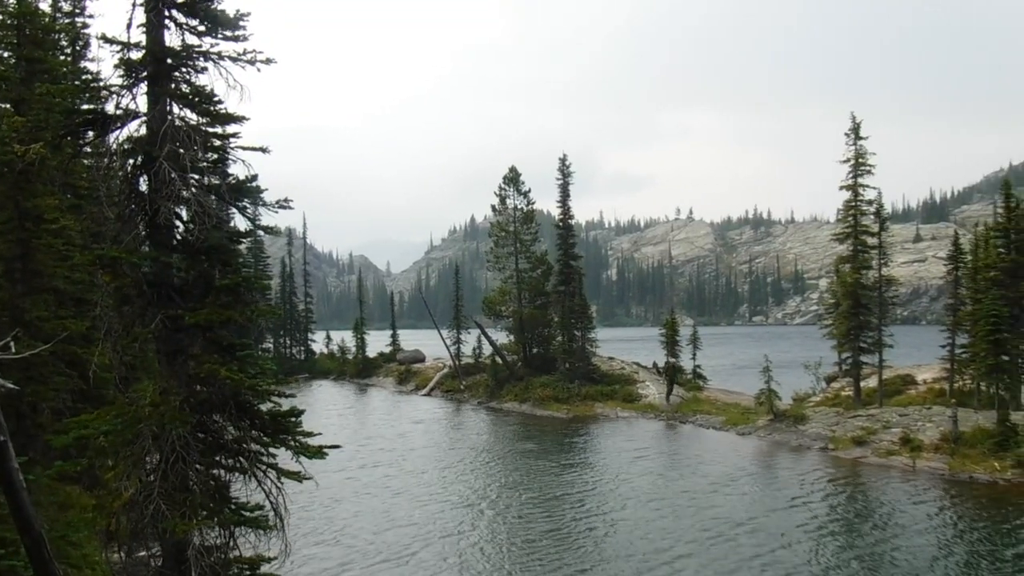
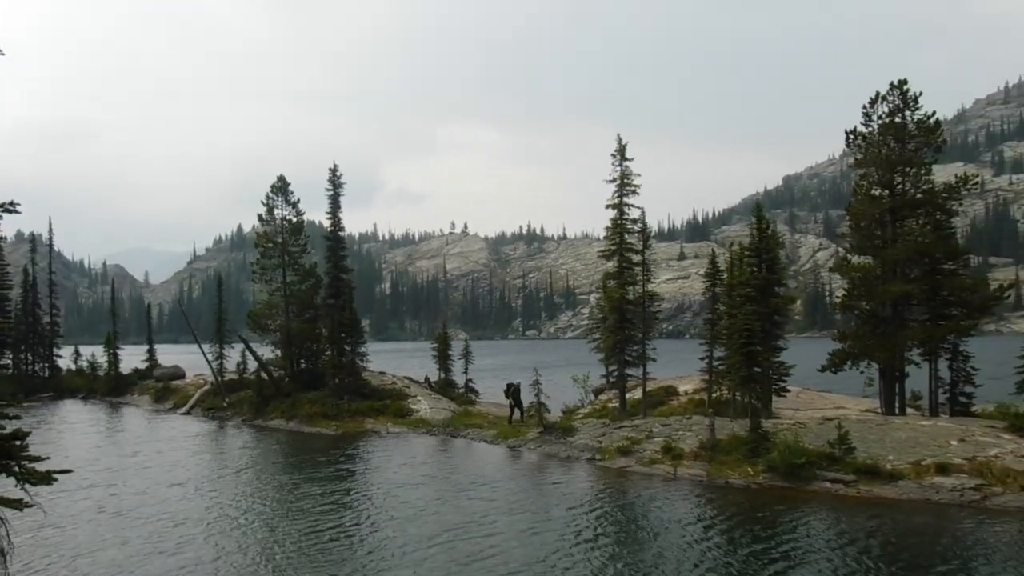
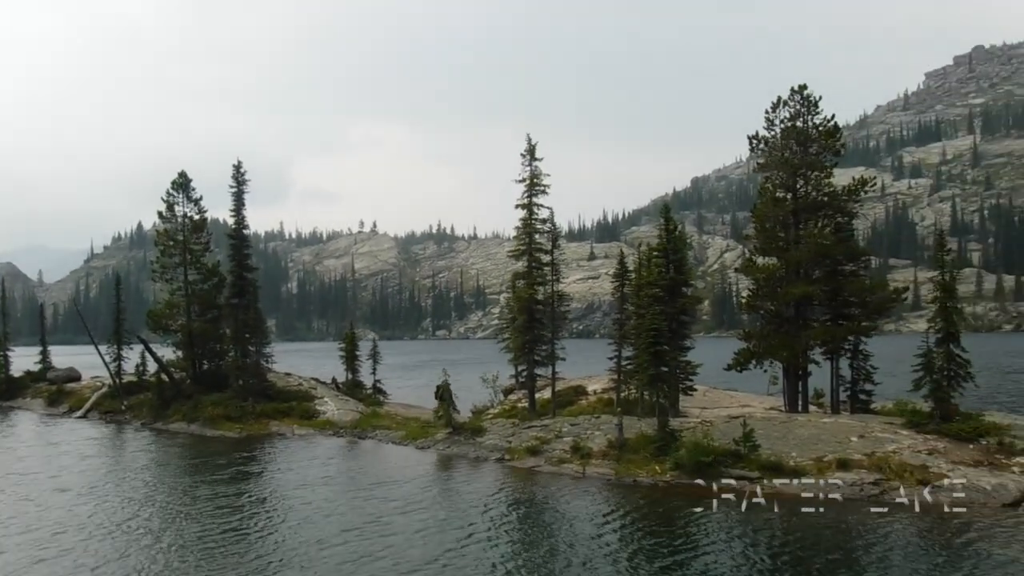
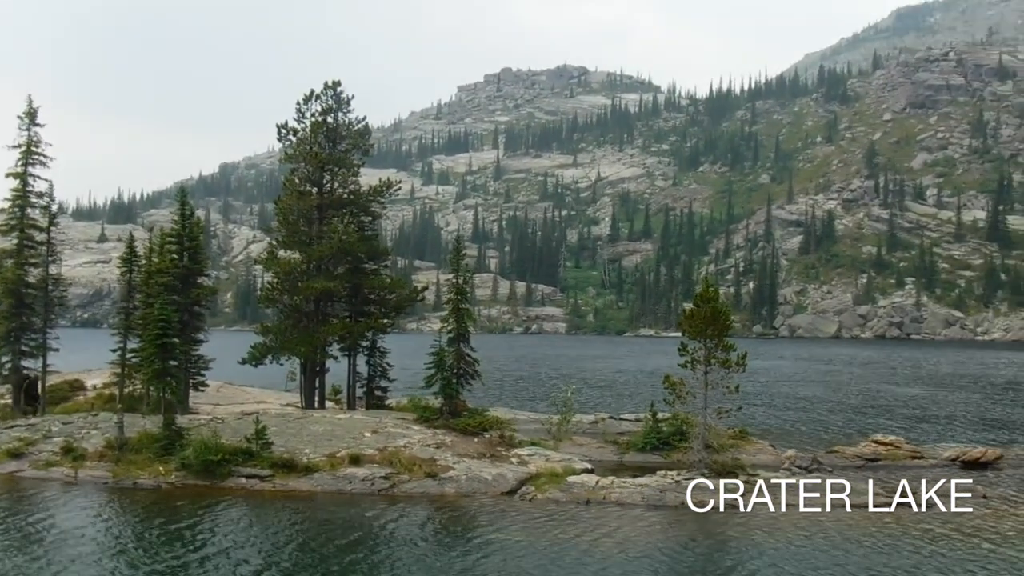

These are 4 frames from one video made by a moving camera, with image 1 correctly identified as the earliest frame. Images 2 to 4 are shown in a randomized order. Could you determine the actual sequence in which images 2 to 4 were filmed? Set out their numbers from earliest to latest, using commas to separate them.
2, 3, 4
